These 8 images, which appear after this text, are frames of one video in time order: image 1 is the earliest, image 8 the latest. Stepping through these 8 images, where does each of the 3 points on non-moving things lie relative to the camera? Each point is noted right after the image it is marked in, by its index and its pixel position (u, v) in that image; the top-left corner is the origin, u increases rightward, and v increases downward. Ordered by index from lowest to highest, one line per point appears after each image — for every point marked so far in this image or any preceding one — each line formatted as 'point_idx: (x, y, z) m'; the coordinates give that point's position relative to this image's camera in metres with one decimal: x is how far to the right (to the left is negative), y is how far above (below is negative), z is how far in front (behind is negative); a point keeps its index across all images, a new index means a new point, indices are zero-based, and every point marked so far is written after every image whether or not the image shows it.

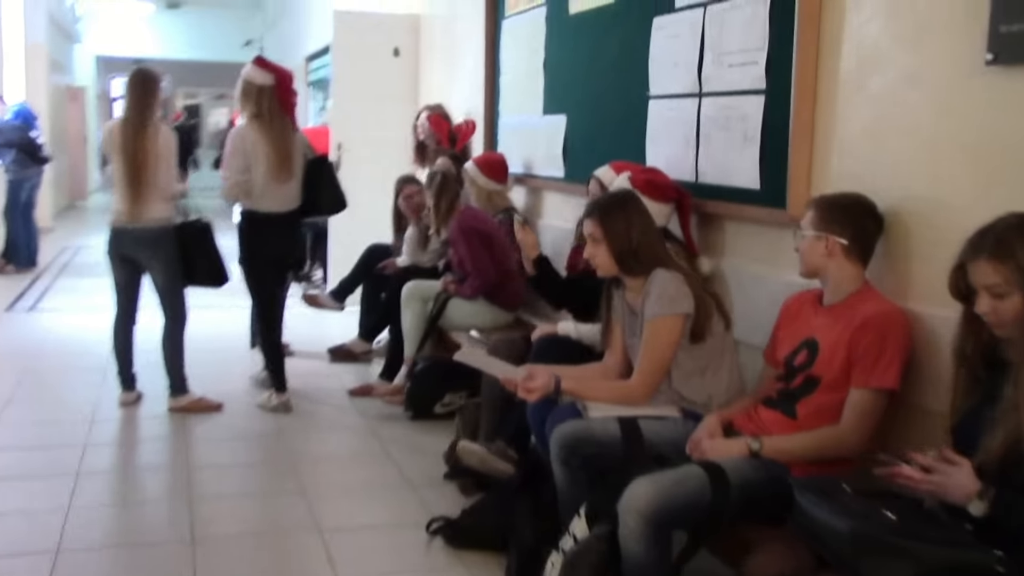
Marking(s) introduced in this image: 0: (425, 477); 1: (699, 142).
0: (-0.3, -0.6, +3.6) m
1: (+0.6, +0.4, +3.2) m
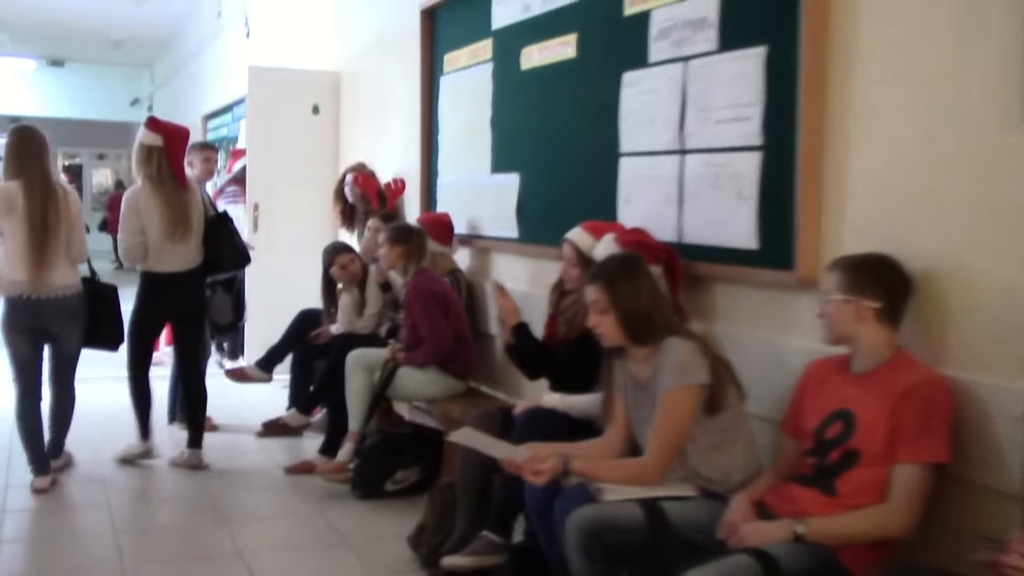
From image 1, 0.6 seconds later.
0: (-0.4, -0.8, +3.3) m
1: (+0.5, +0.2, +3.0) m
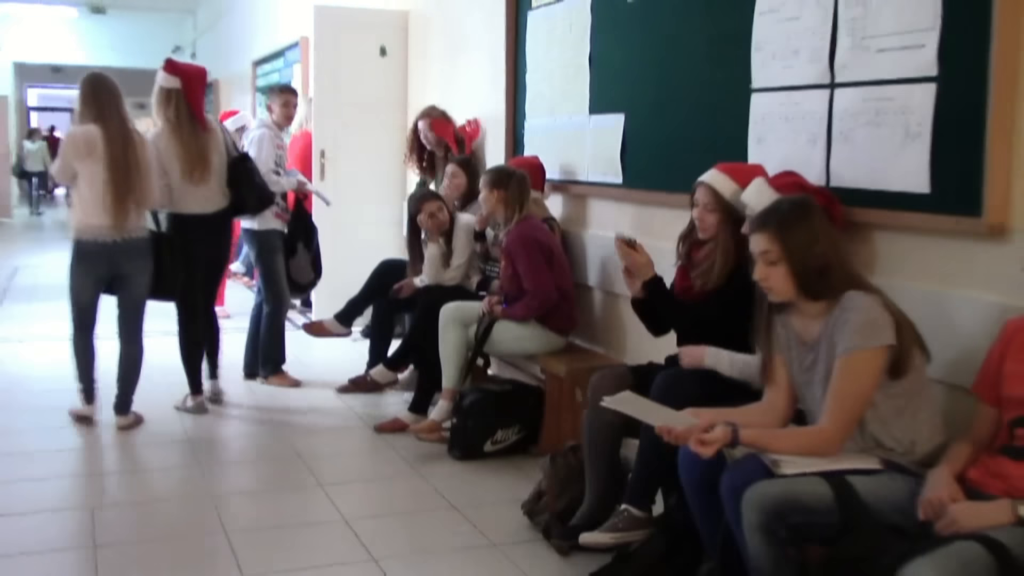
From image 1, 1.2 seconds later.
0: (0.0, -0.7, +3.1) m
1: (+0.8, +0.4, +2.7) m
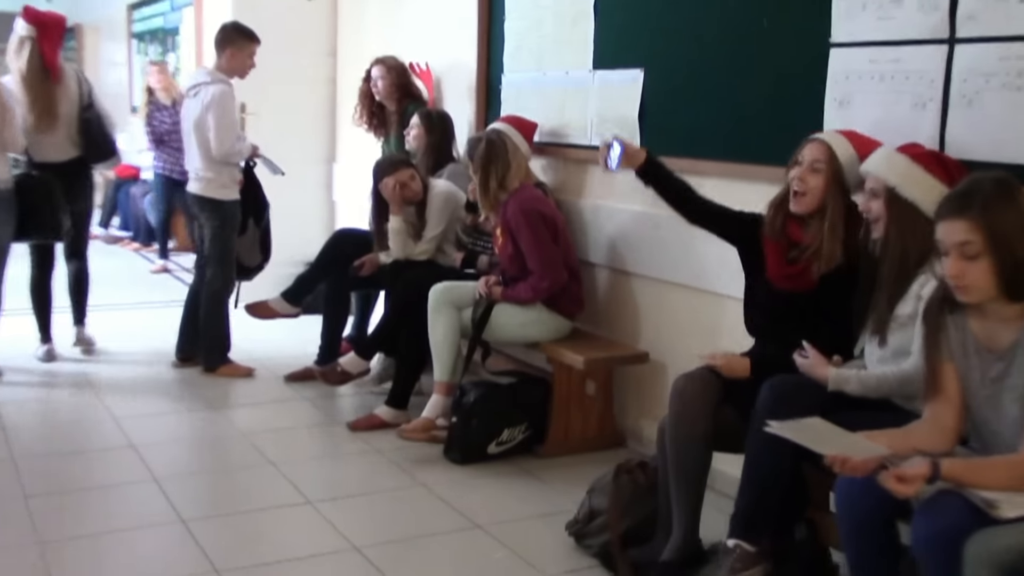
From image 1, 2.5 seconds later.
0: (+0.1, -0.7, +2.6) m
1: (+1.0, +0.4, +2.4) m
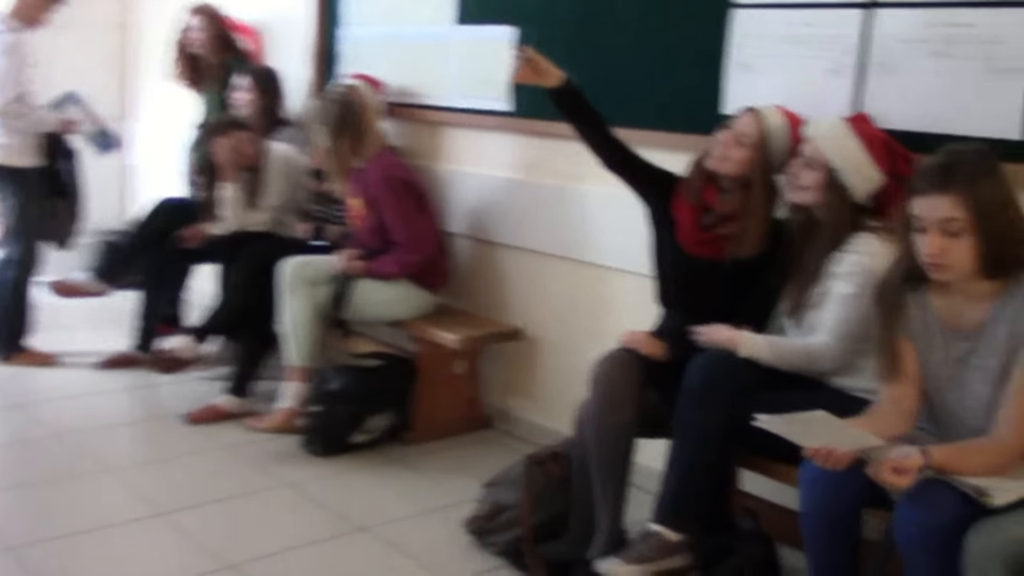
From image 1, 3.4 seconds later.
0: (-0.1, -0.6, +2.4) m
1: (+0.8, +0.5, +2.3) m
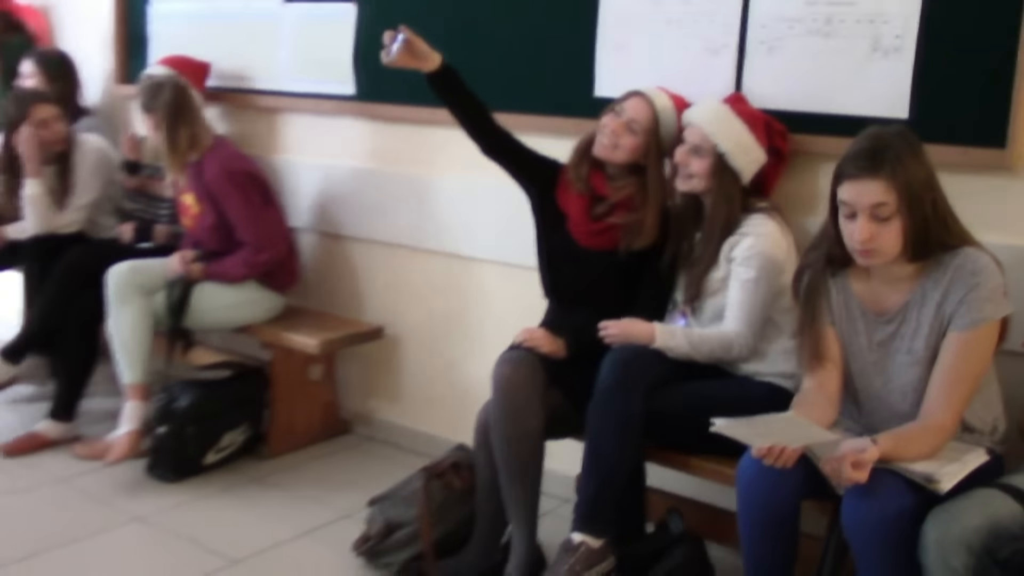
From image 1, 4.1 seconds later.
0: (-0.3, -0.6, +2.2) m
1: (+0.5, +0.5, +2.3) m
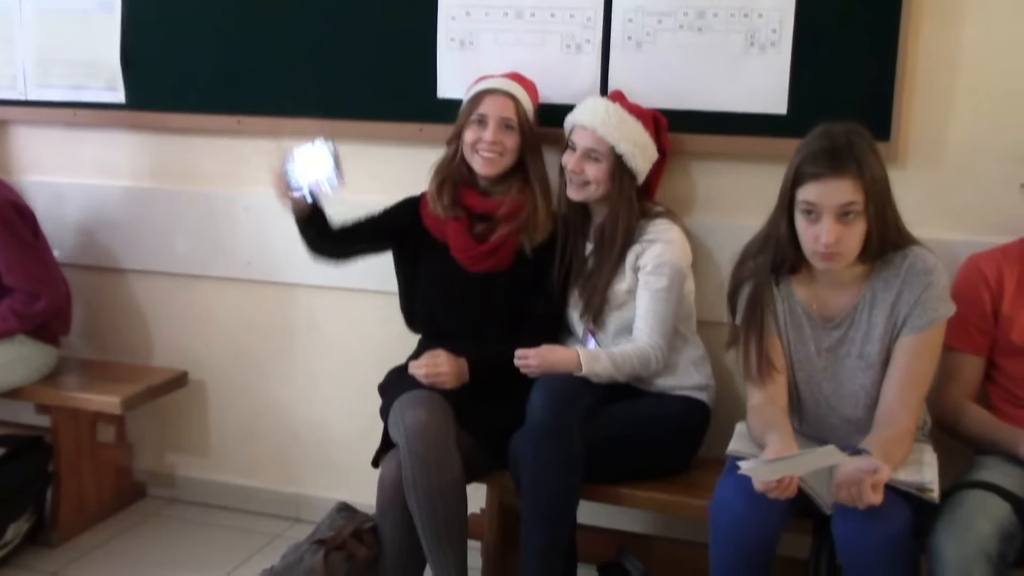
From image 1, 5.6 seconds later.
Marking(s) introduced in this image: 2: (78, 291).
0: (-0.5, -0.7, +1.9) m
1: (+0.2, +0.5, +2.1) m
2: (-1.1, 0.0, +2.7) m
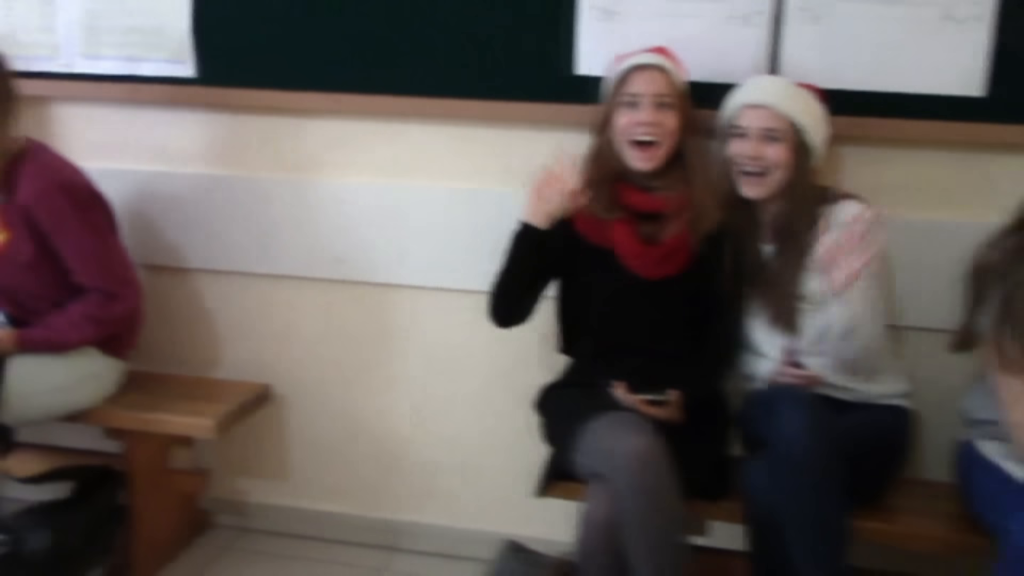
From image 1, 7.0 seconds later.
0: (-0.2, -0.7, +1.6) m
1: (+0.5, +0.5, +1.9) m
2: (-0.8, 0.0, +2.3) m
